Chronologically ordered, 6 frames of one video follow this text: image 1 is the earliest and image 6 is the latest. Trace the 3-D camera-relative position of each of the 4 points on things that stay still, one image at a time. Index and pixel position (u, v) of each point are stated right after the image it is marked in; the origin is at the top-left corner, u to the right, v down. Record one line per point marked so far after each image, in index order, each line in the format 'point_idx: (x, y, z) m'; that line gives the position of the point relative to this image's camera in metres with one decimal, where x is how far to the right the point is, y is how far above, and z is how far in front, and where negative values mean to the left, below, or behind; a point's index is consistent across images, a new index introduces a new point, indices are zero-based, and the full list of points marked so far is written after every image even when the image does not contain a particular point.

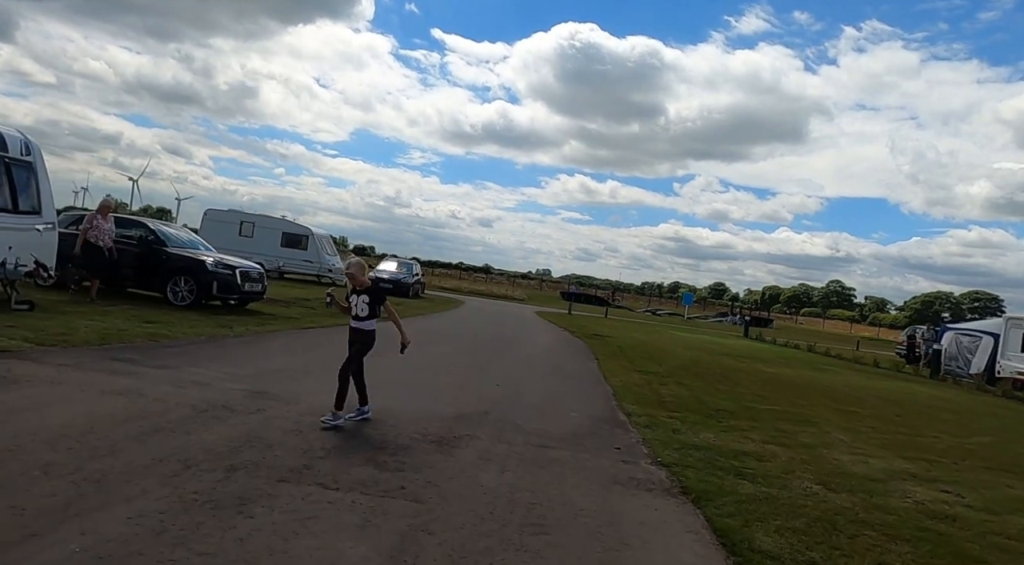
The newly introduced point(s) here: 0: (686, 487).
0: (+1.6, -1.9, +5.7) m
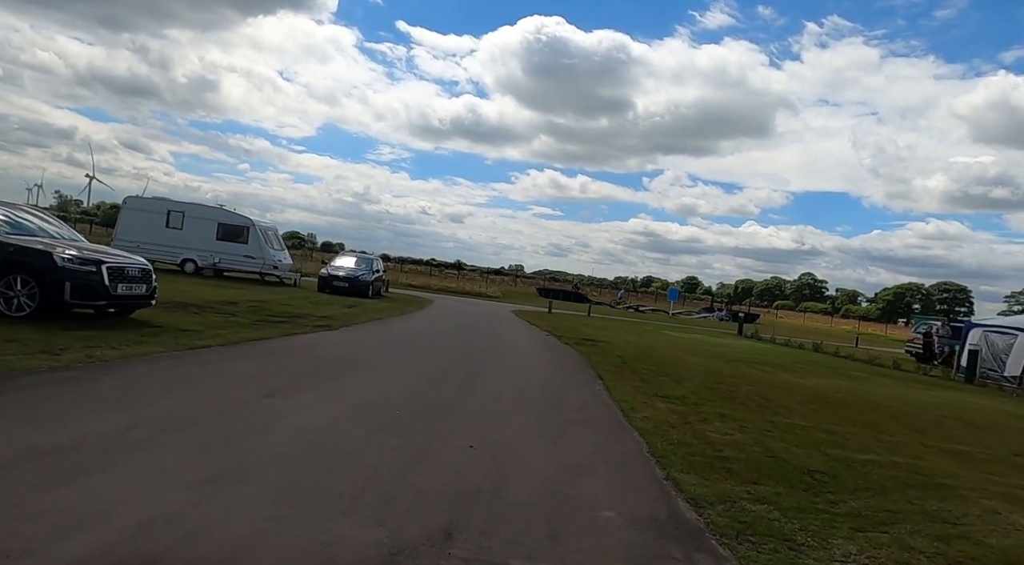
0: (+1.6, -1.9, +2.0) m
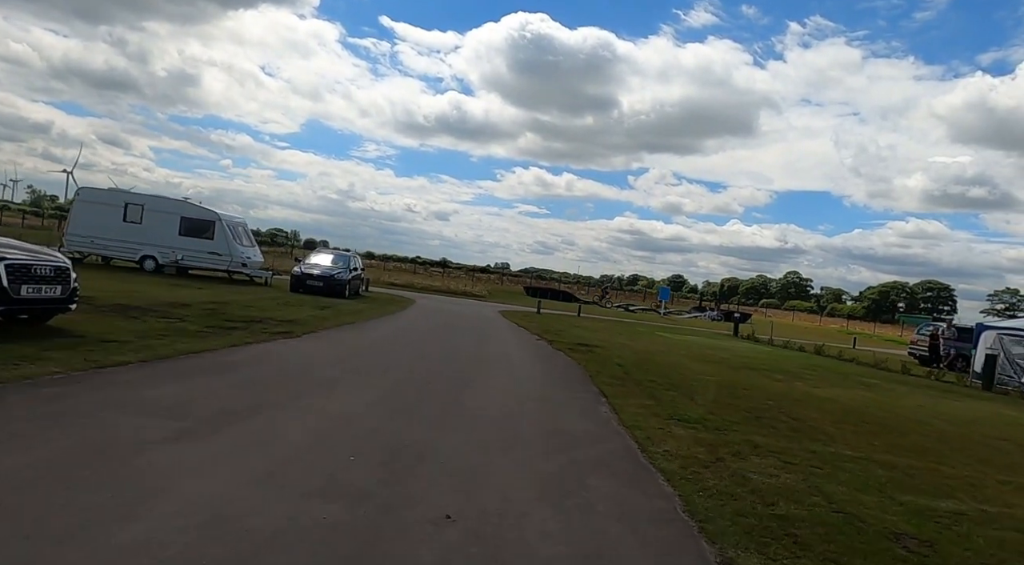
0: (+1.7, -1.9, +0.3) m
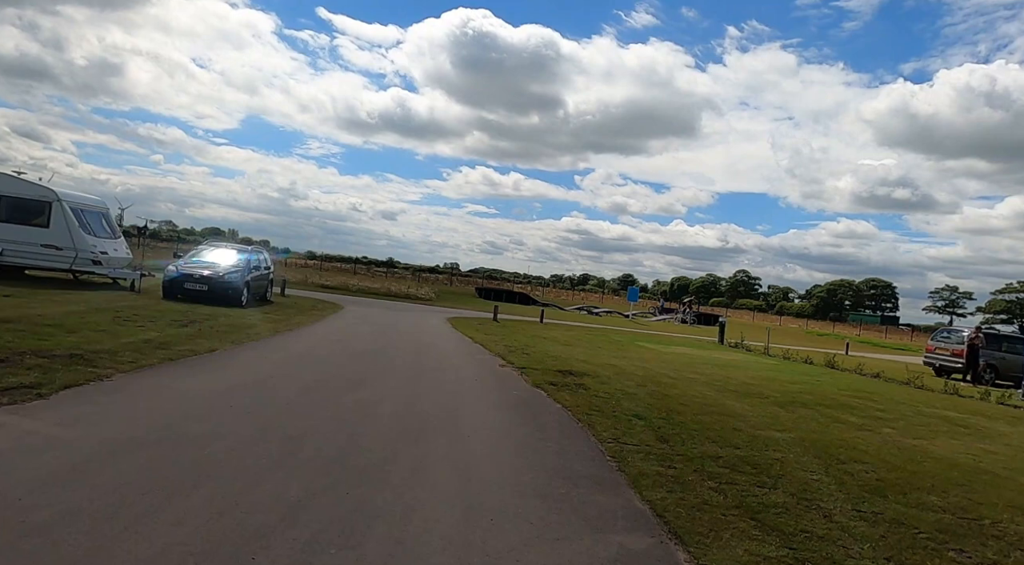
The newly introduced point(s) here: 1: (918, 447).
0: (+2.2, -1.9, -5.5) m
1: (+6.2, -2.5, +9.5) m
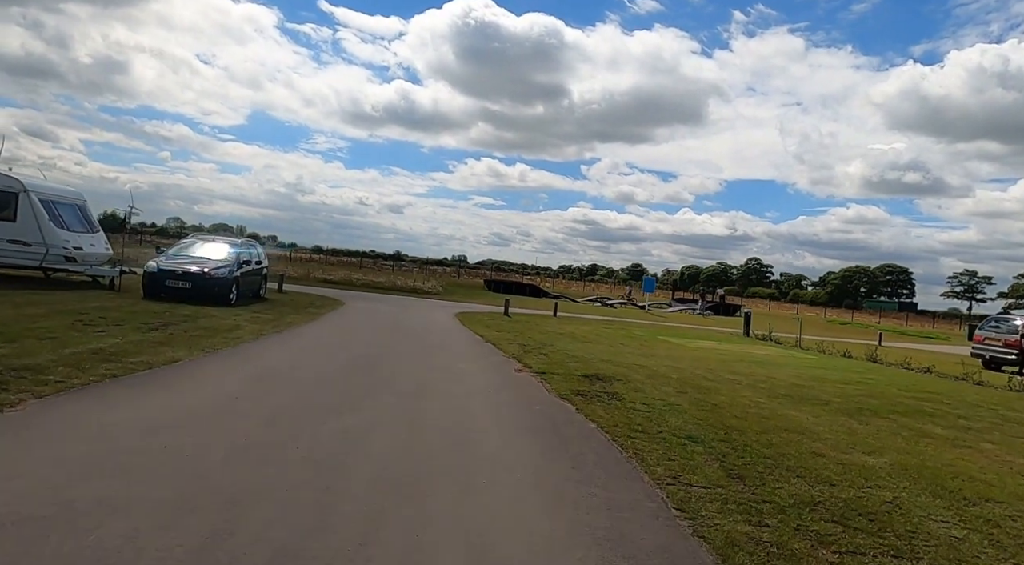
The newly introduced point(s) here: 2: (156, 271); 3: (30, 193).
0: (+2.3, -2.0, -7.3) m
1: (+6.5, -2.3, +7.6) m
2: (-10.6, +0.4, +19.0) m
3: (-13.5, +2.5, +17.6) m
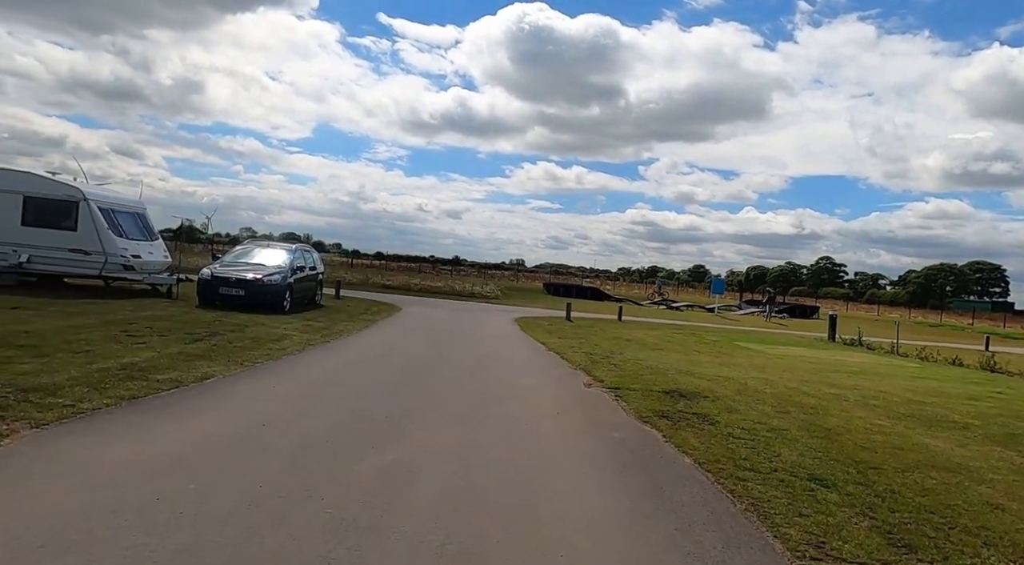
0: (+1.7, -1.9, -8.9) m
1: (+7.3, -2.3, +5.6) m
2: (-8.8, +0.1, +18.6) m
3: (-11.8, +2.2, +17.4) m
